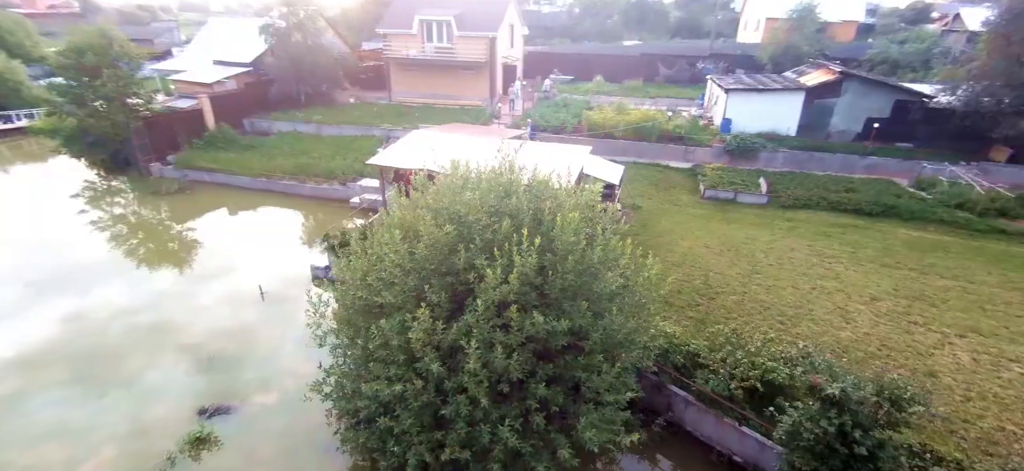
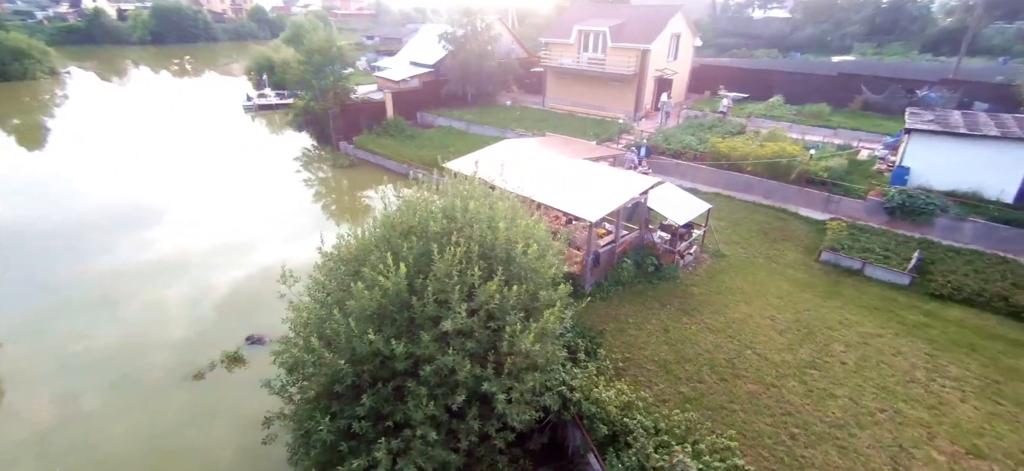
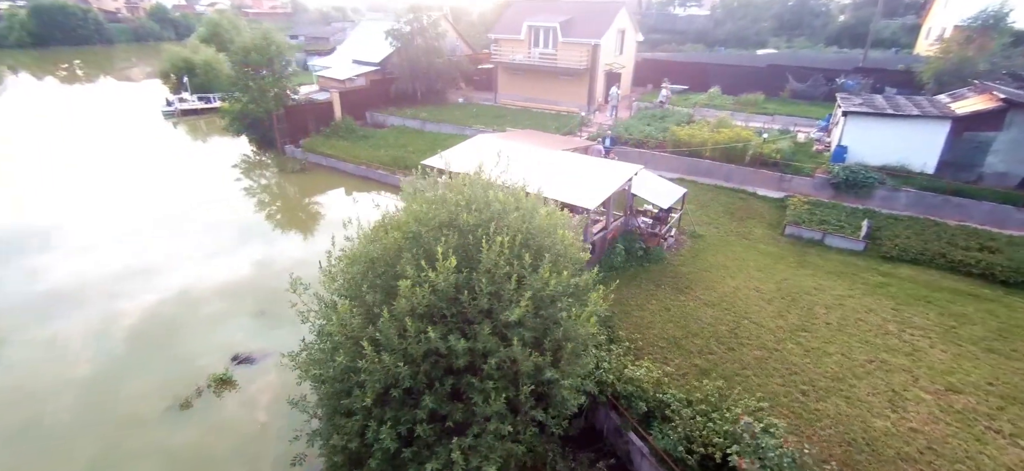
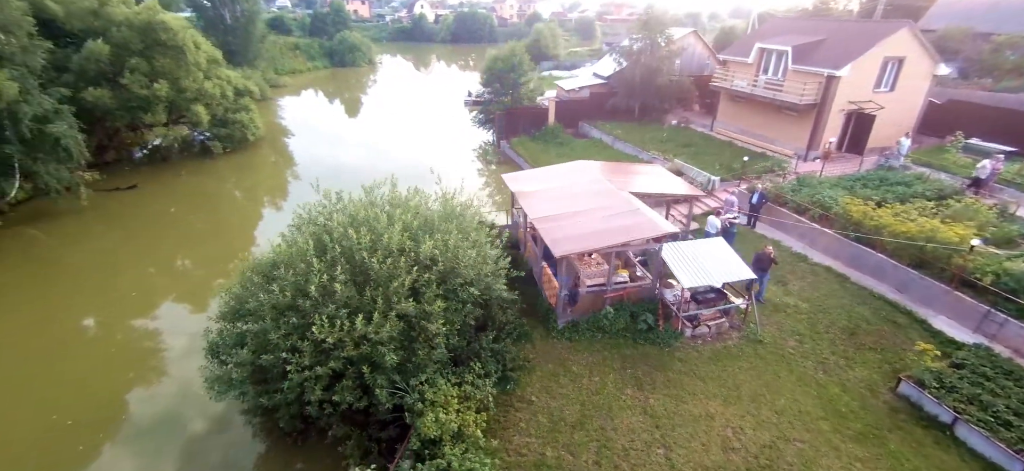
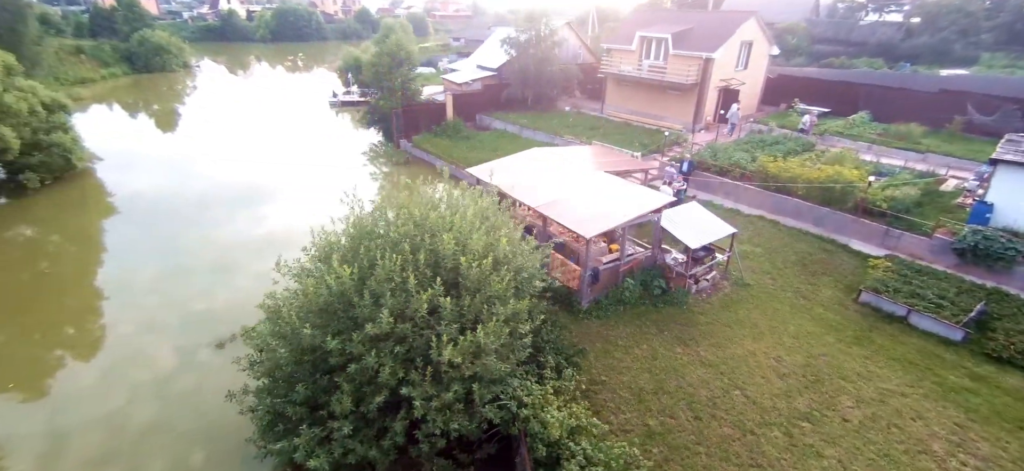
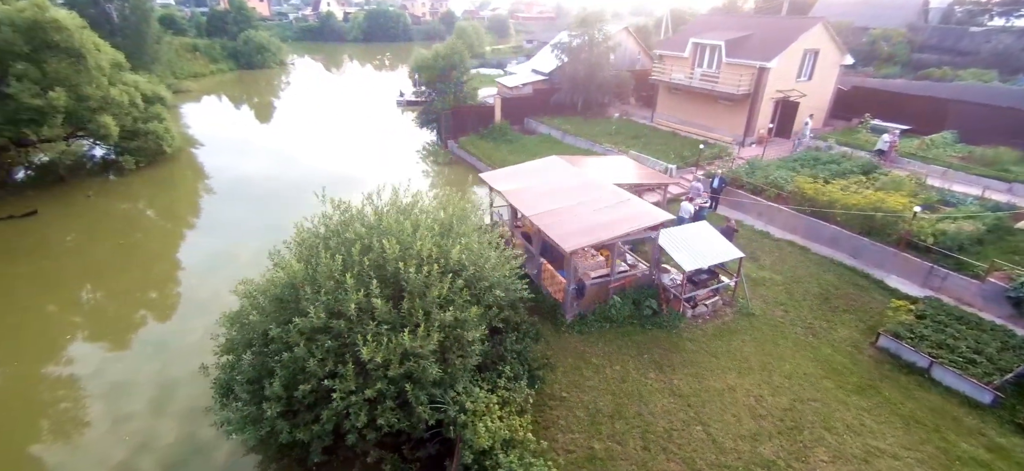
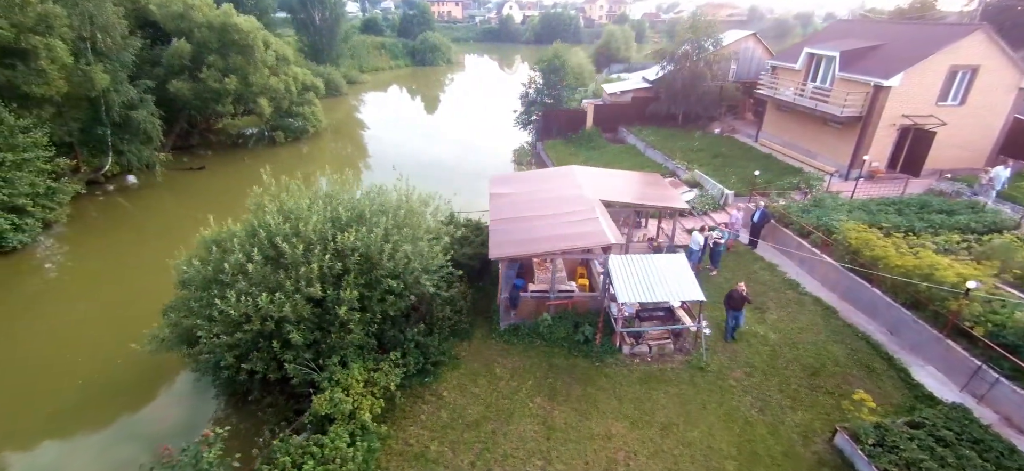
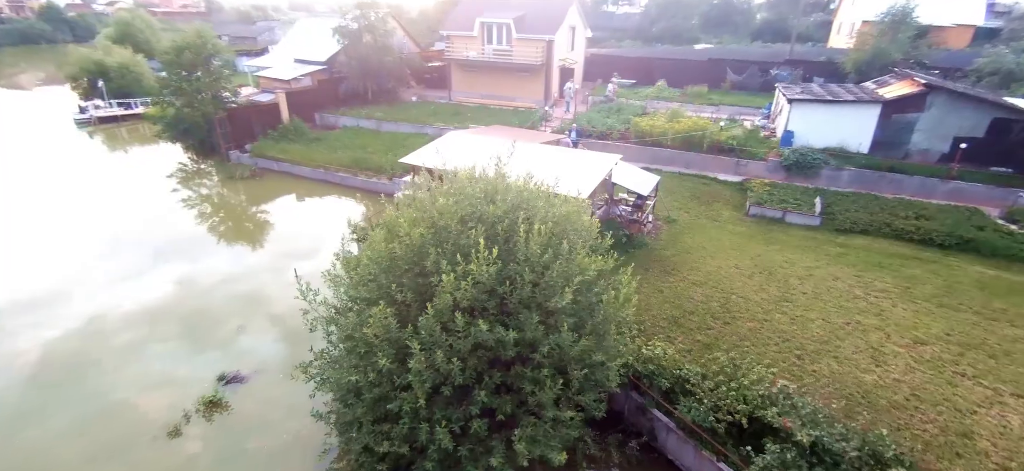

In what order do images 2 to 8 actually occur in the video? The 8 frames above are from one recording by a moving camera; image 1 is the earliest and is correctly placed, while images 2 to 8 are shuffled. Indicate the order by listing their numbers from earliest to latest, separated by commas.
8, 3, 2, 5, 6, 4, 7
